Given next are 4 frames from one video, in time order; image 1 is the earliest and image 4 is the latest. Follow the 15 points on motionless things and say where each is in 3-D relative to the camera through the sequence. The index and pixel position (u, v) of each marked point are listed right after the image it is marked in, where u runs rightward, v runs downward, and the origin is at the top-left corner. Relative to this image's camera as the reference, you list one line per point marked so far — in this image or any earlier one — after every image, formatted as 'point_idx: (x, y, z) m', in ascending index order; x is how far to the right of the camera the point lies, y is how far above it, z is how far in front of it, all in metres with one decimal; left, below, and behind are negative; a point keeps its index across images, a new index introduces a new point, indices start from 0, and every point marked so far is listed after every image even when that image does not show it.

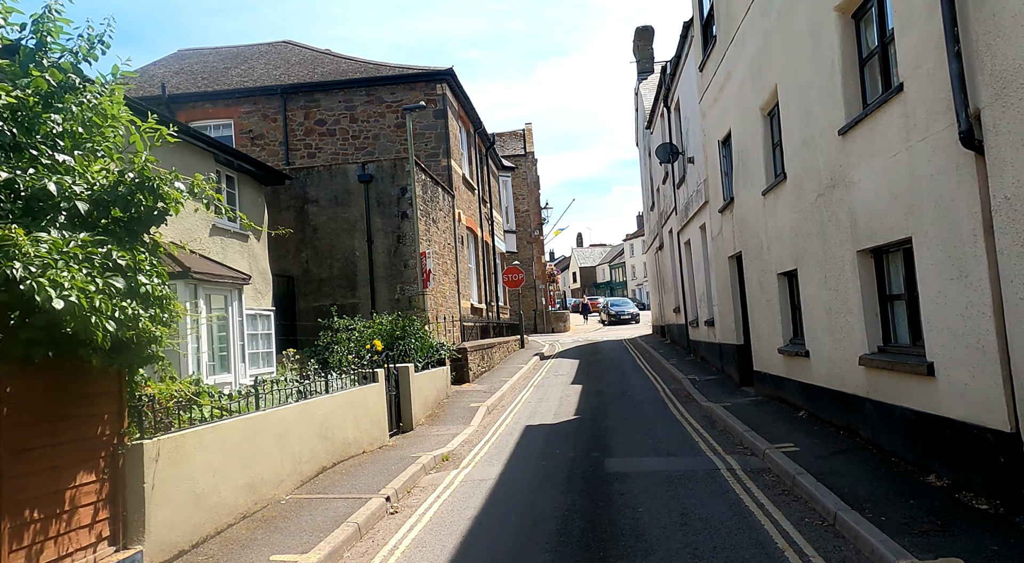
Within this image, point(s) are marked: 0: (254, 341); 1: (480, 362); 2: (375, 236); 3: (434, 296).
0: (-4.5, -1.0, +14.2) m
1: (-0.8, -1.9, +19.1) m
2: (-3.0, +1.0, +17.7) m
3: (-1.9, -0.4, +18.4) m
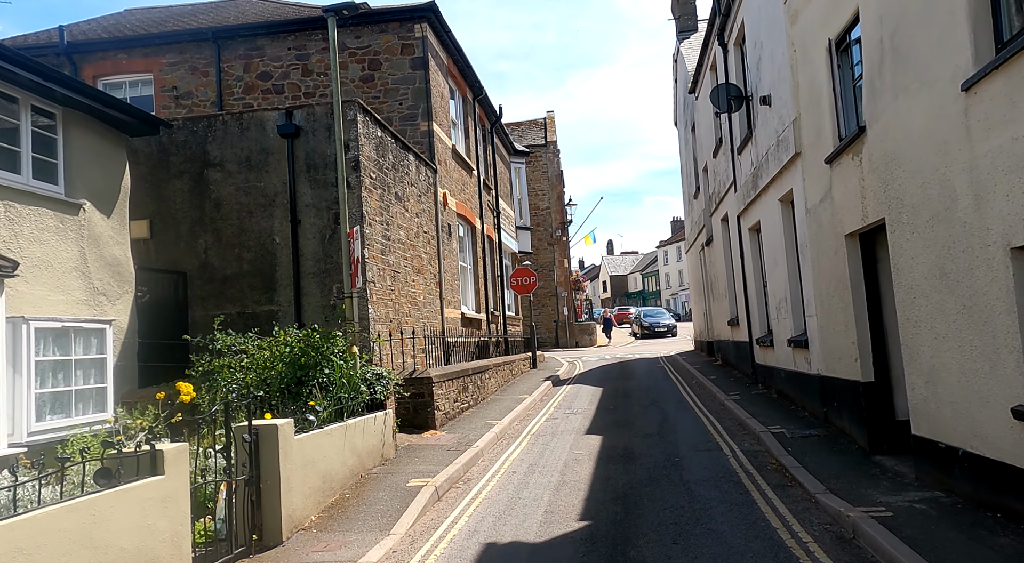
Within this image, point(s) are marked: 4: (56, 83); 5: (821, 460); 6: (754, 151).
0: (-4.8, -1.0, +8.7) m
1: (-0.9, -1.9, +13.5) m
2: (-3.1, +1.0, +12.2) m
3: (-2.0, -0.3, +12.9) m
4: (-5.1, +2.2, +9.3) m
5: (+3.1, -1.8, +8.3) m
6: (+4.1, +2.2, +14.0) m
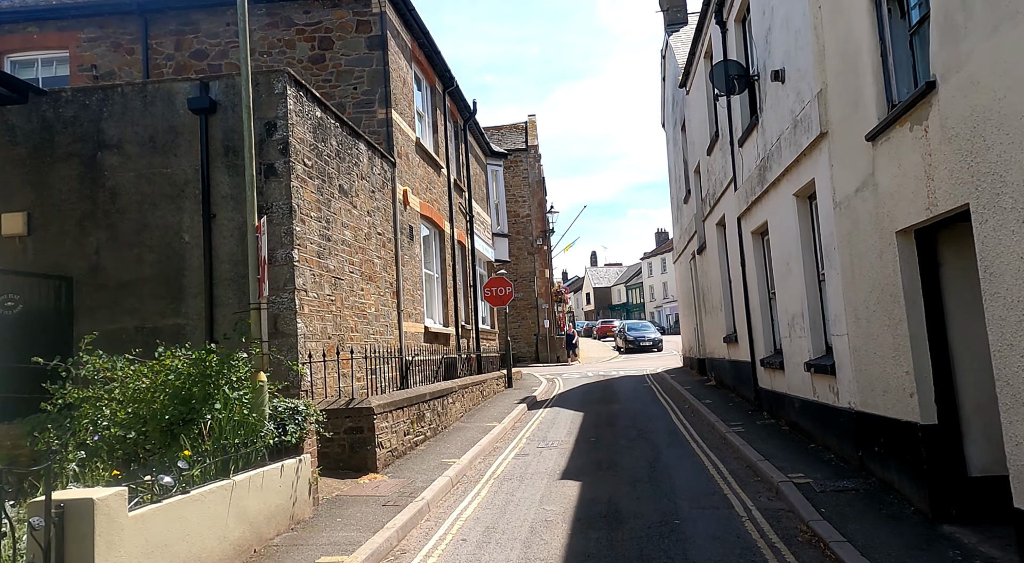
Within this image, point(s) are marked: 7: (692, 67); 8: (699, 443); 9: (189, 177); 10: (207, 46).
0: (-5.2, -1.0, +6.5) m
1: (-1.4, -2.0, +11.3) m
2: (-3.6, +0.9, +10.0) m
3: (-2.5, -0.4, +10.7) m
4: (-5.5, +2.2, +7.0) m
5: (+2.7, -1.9, +6.2) m
6: (+3.6, +2.1, +12.0) m
7: (+4.2, +5.0, +19.0) m
8: (+2.6, -2.2, +11.4) m
9: (-4.0, +1.3, +10.1) m
10: (-5.7, +4.4, +15.4) m
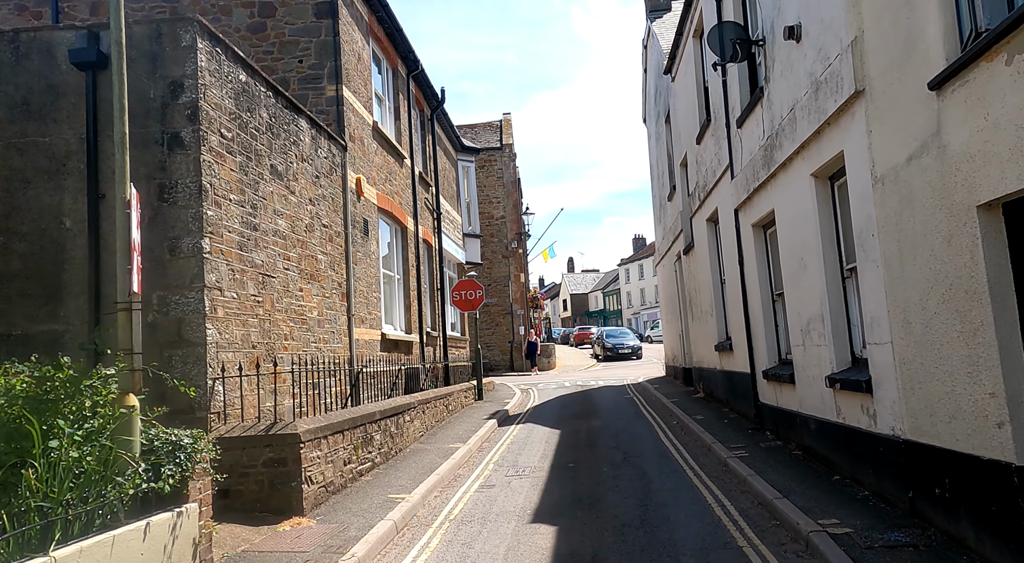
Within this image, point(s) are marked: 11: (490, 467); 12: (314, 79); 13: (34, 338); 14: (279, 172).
0: (-5.5, -0.9, +4.5) m
1: (-1.8, -2.0, +9.4) m
2: (-4.0, +0.9, +8.1) m
3: (-2.9, -0.4, +8.8) m
4: (-5.8, +2.3, +5.0) m
5: (+2.4, -1.8, +4.4) m
6: (+3.2, +2.1, +10.3) m
7: (+3.5, +4.9, +17.3) m
8: (+2.2, -2.2, +9.6) m
9: (-4.4, +1.3, +8.2) m
10: (-6.2, +4.4, +13.5) m
11: (-0.3, -2.5, +10.9) m
12: (-3.2, +3.3, +13.4) m
13: (-4.6, -0.5, +7.9) m
14: (-2.9, +1.4, +10.3) m
